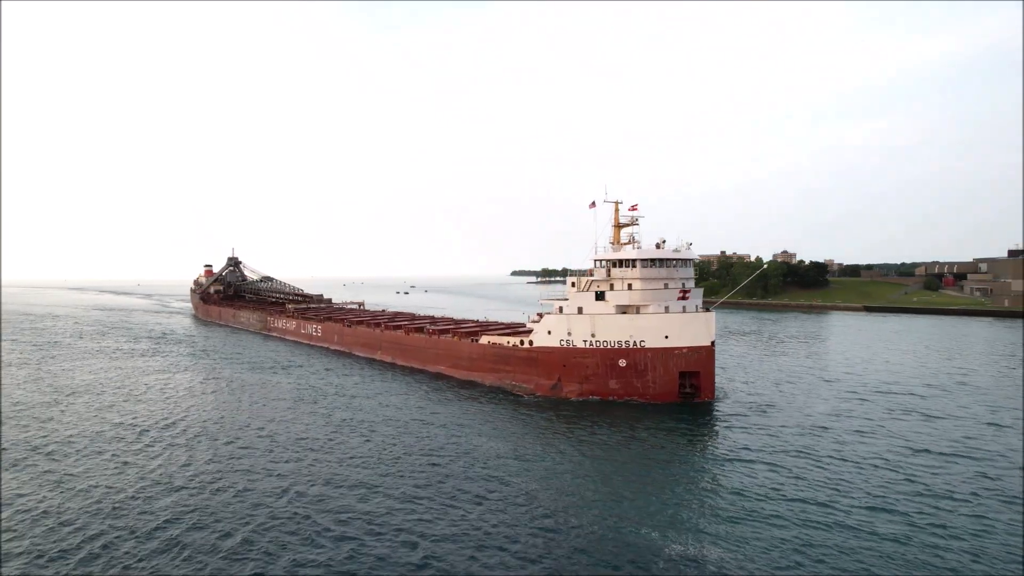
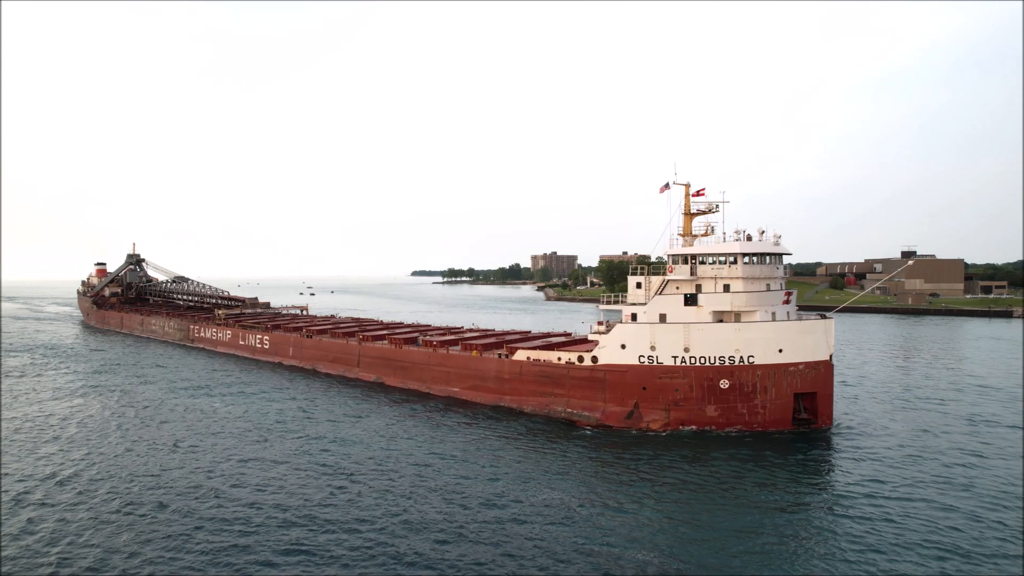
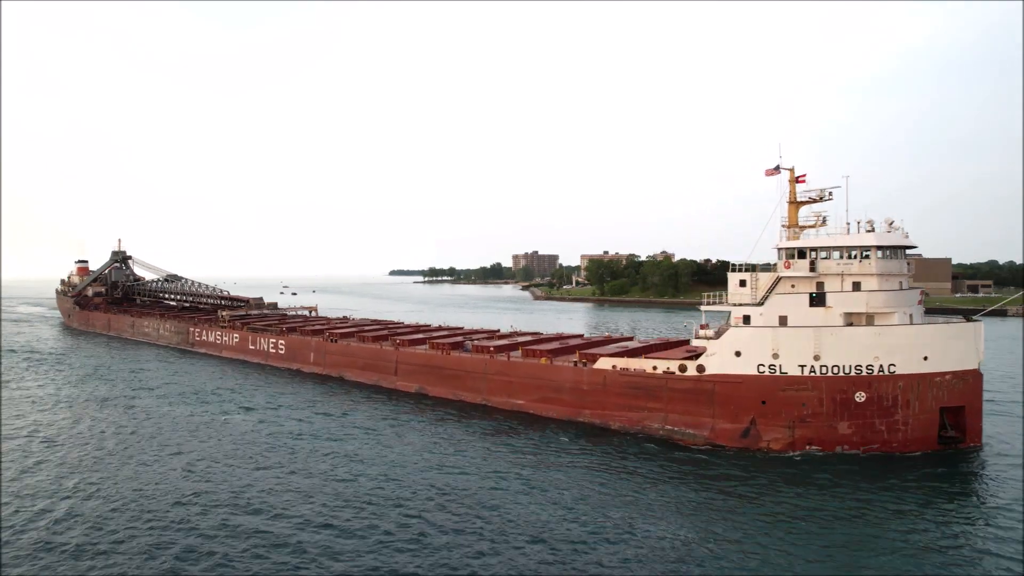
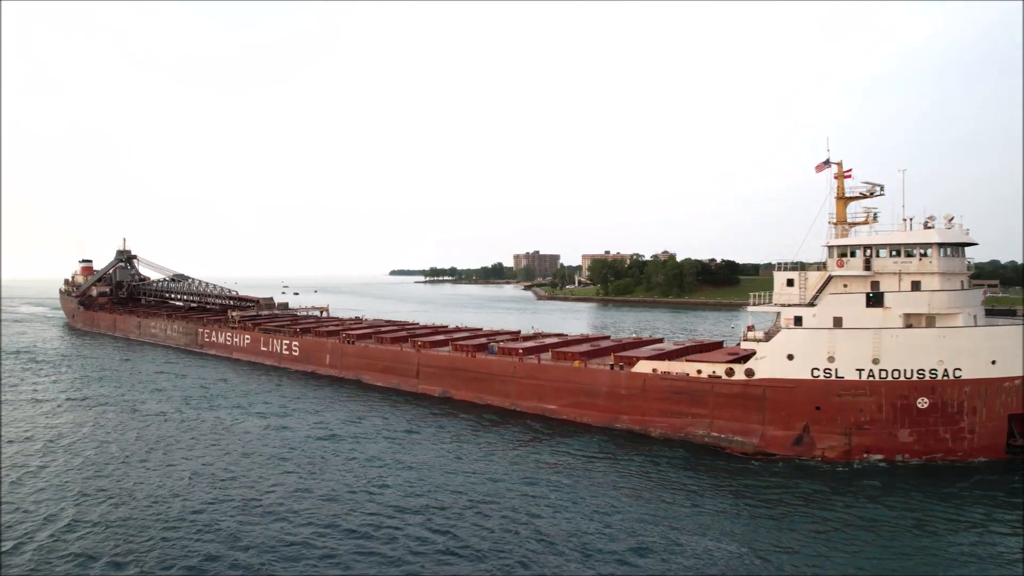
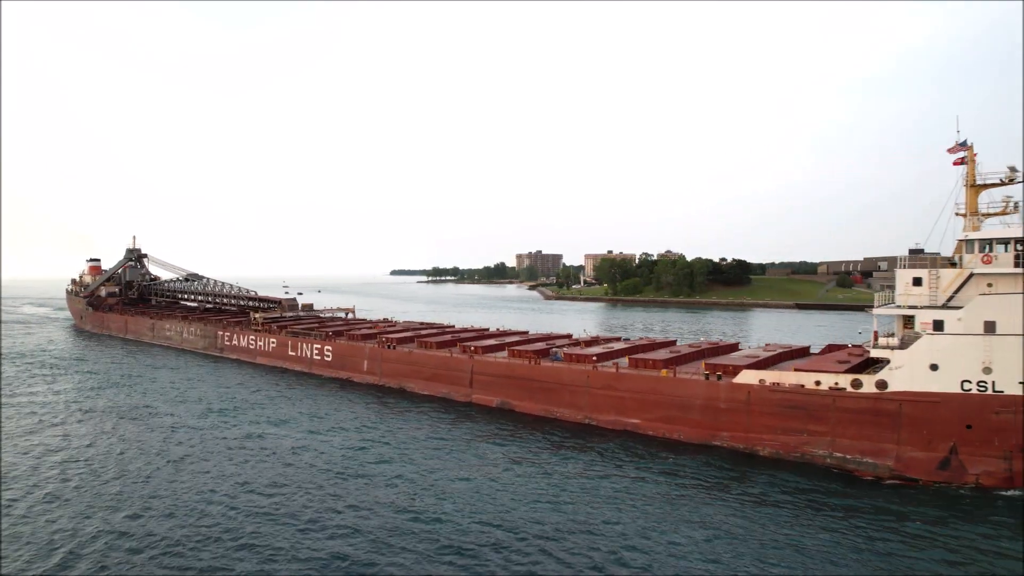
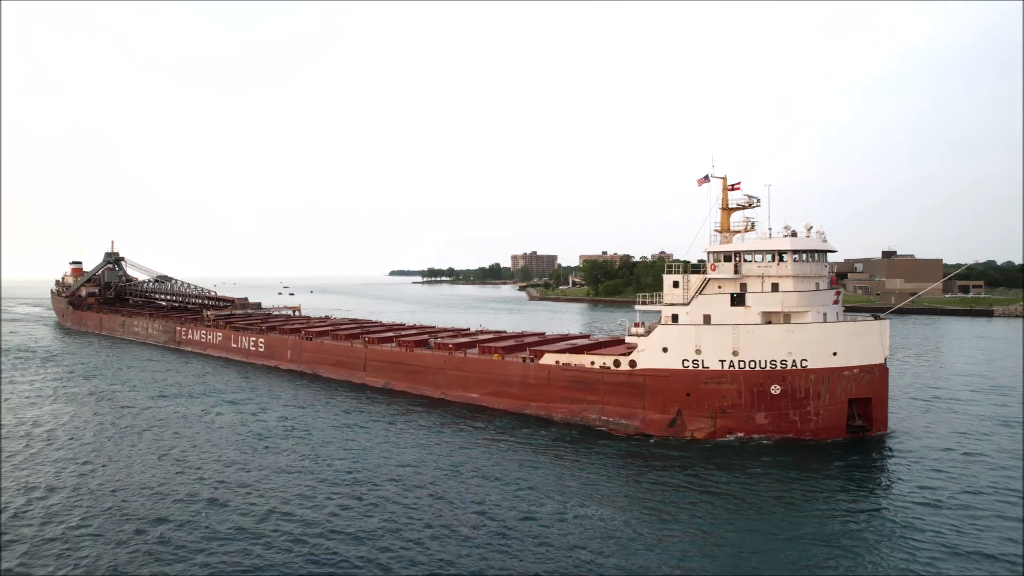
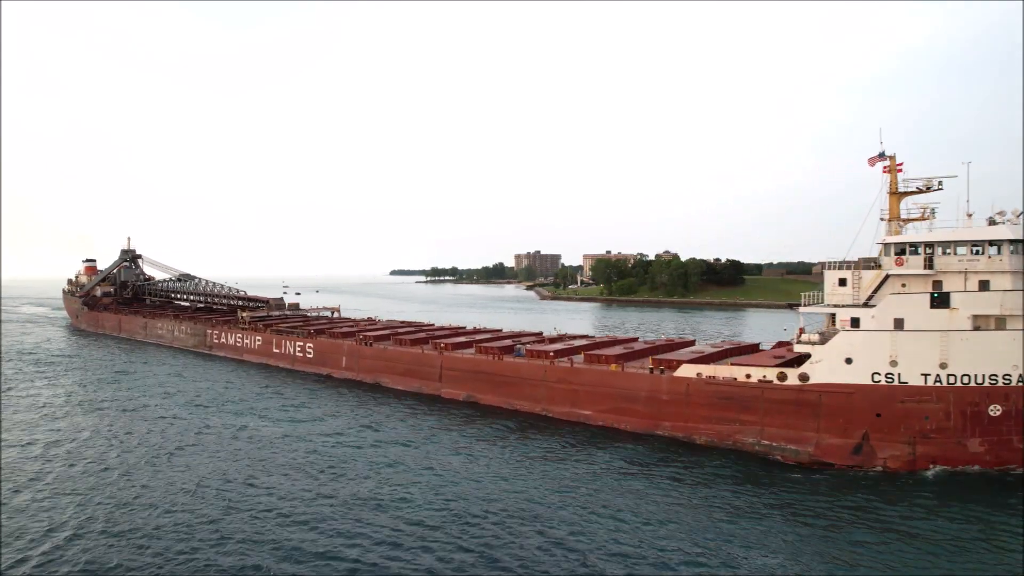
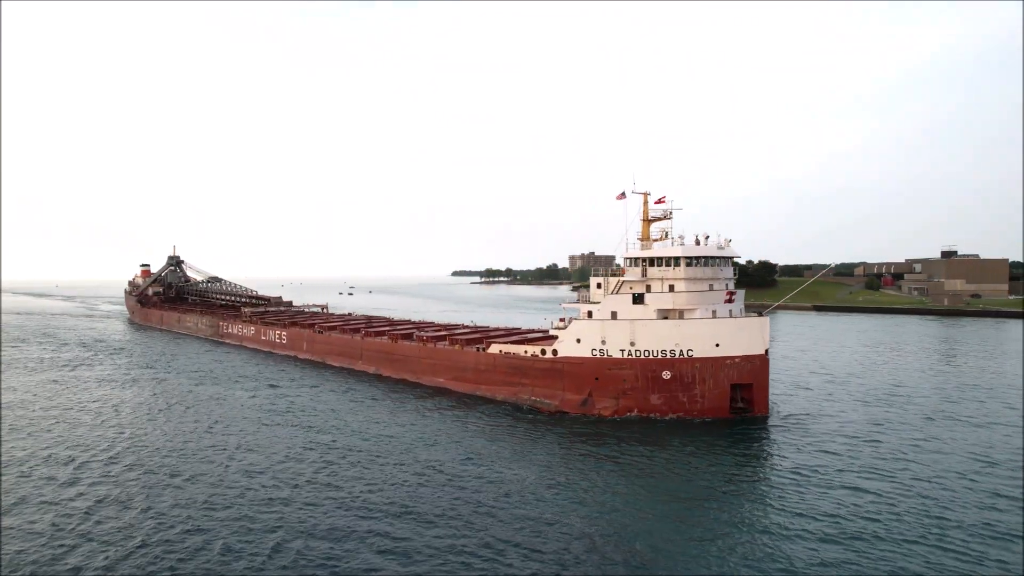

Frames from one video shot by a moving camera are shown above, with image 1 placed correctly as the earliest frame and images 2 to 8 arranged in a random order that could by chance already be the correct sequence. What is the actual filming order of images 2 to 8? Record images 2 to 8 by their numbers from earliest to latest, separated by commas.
8, 2, 6, 3, 4, 7, 5
